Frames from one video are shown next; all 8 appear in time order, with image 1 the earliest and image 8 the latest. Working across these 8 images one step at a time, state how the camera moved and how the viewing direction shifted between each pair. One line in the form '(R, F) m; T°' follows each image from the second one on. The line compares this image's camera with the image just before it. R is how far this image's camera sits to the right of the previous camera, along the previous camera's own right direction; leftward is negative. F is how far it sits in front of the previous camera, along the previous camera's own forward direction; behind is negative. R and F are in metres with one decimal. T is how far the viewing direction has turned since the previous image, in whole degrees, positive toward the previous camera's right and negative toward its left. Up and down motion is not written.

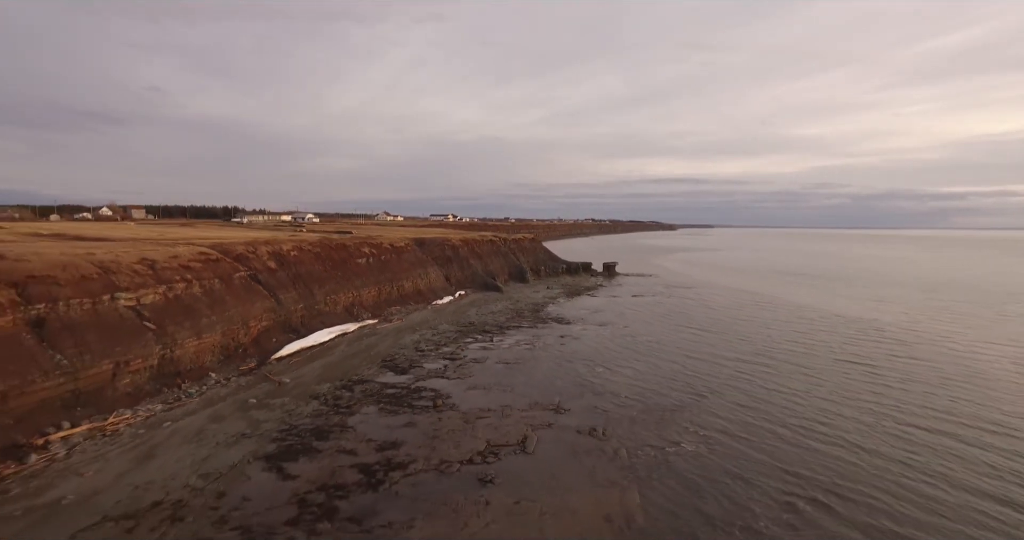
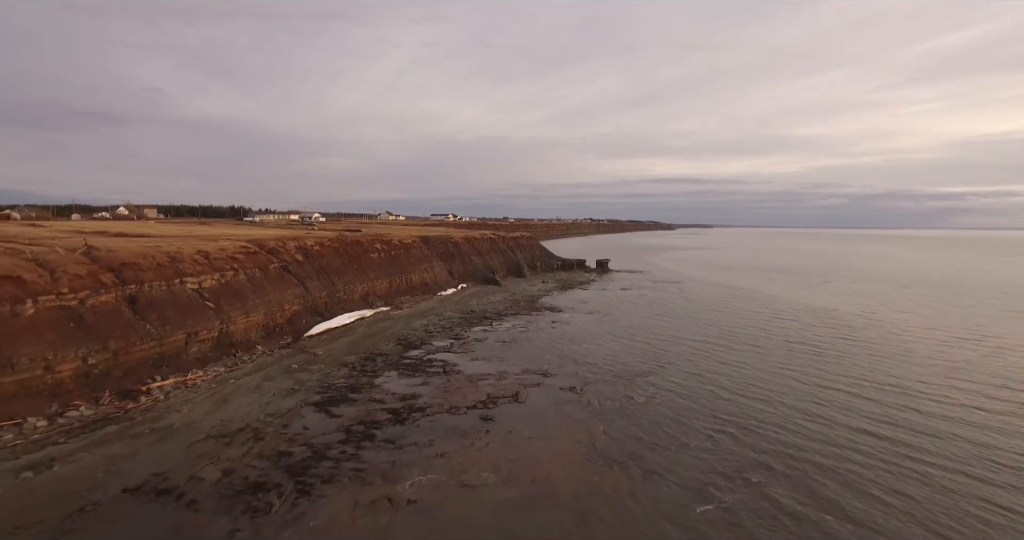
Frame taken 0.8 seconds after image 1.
(+0.1, -2.8) m; 0°
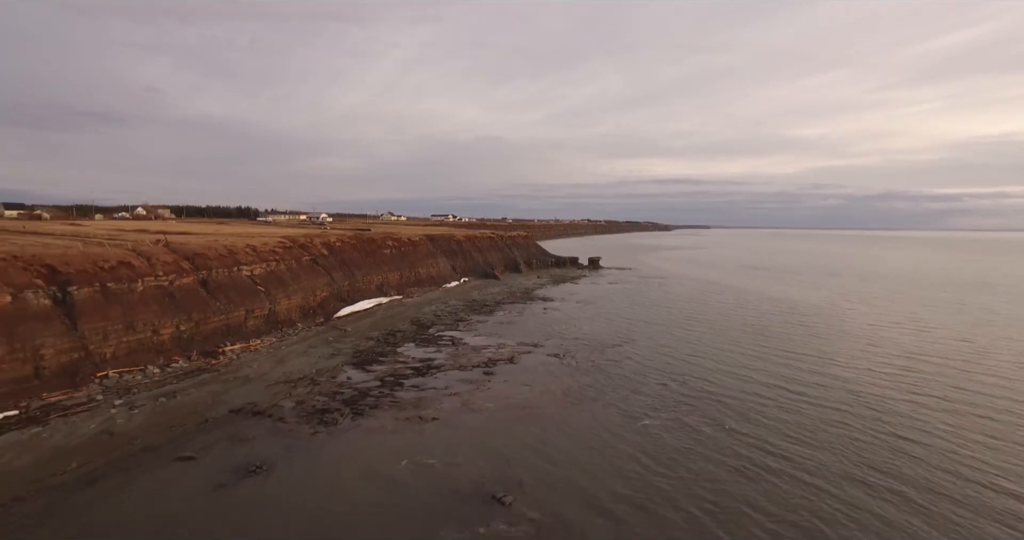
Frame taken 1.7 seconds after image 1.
(+0.1, -3.5) m; 0°
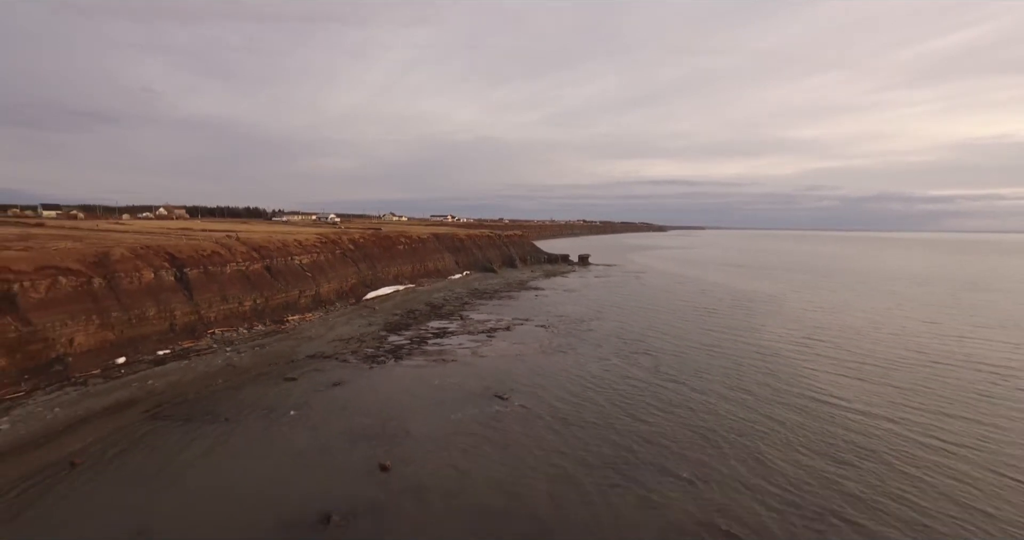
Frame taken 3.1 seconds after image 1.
(+0.1, -5.0) m; 0°
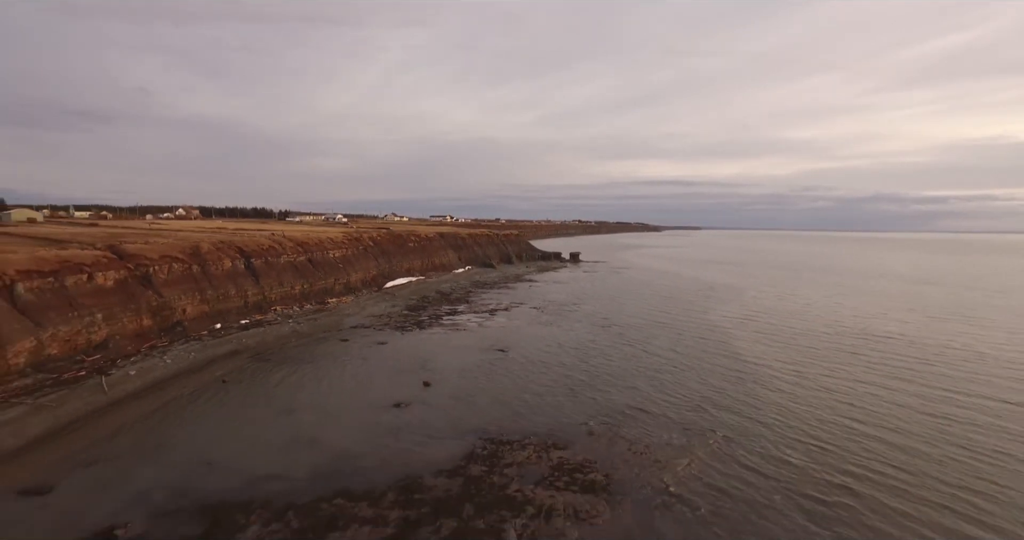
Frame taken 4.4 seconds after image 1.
(0.0, -4.9) m; 0°
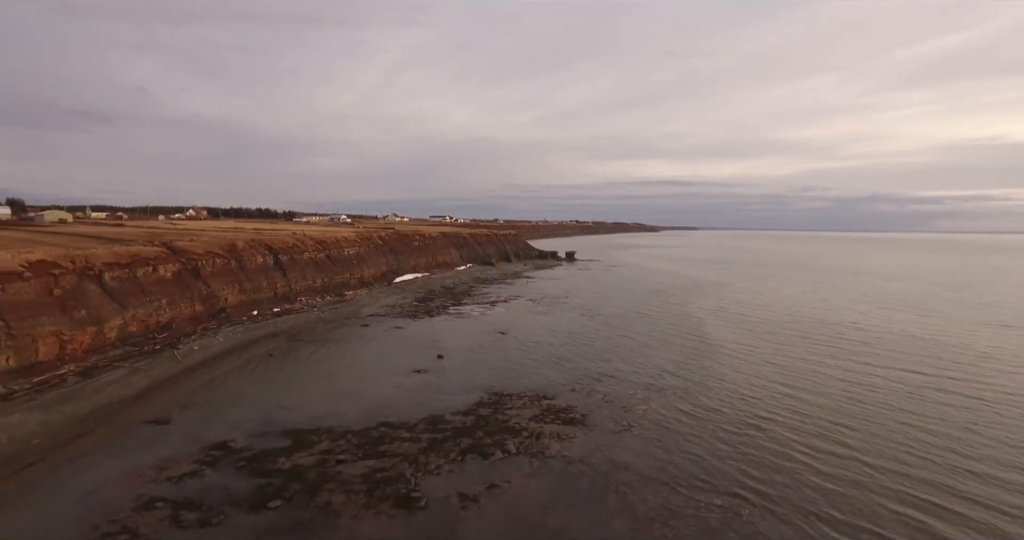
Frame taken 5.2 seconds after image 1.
(0.0, -2.9) m; 0°
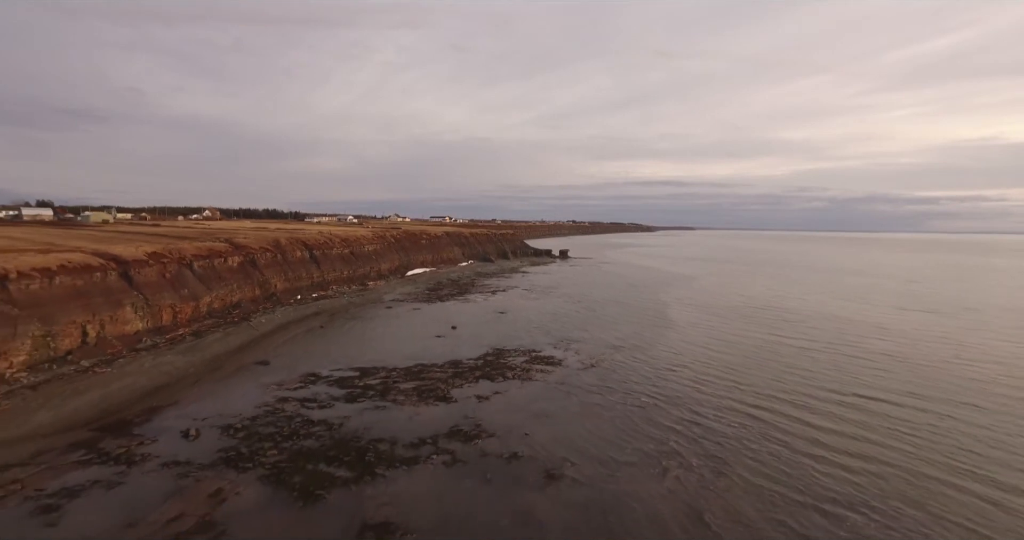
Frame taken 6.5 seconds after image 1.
(0.0, -4.7) m; 0°
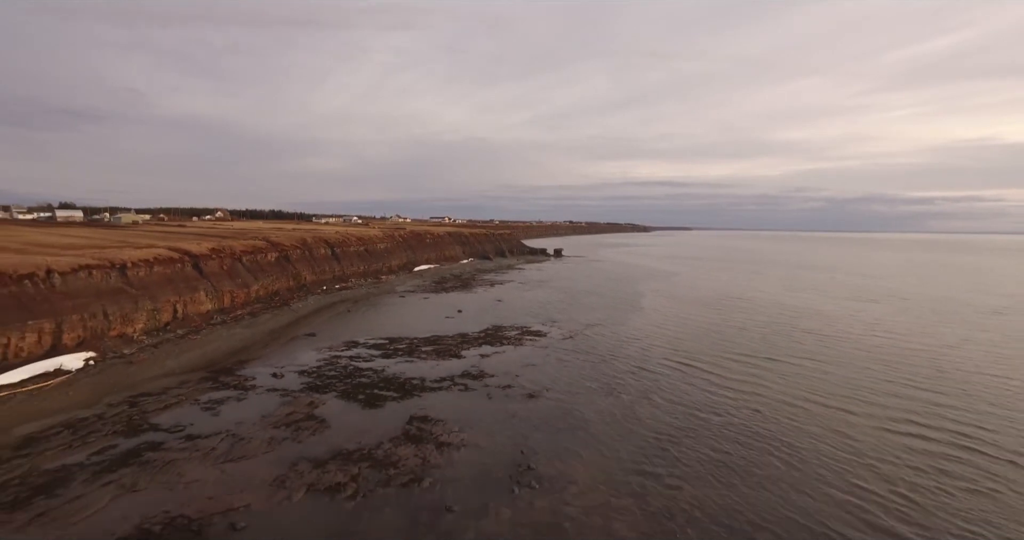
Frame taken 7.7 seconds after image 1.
(+0.1, -4.1) m; 0°
